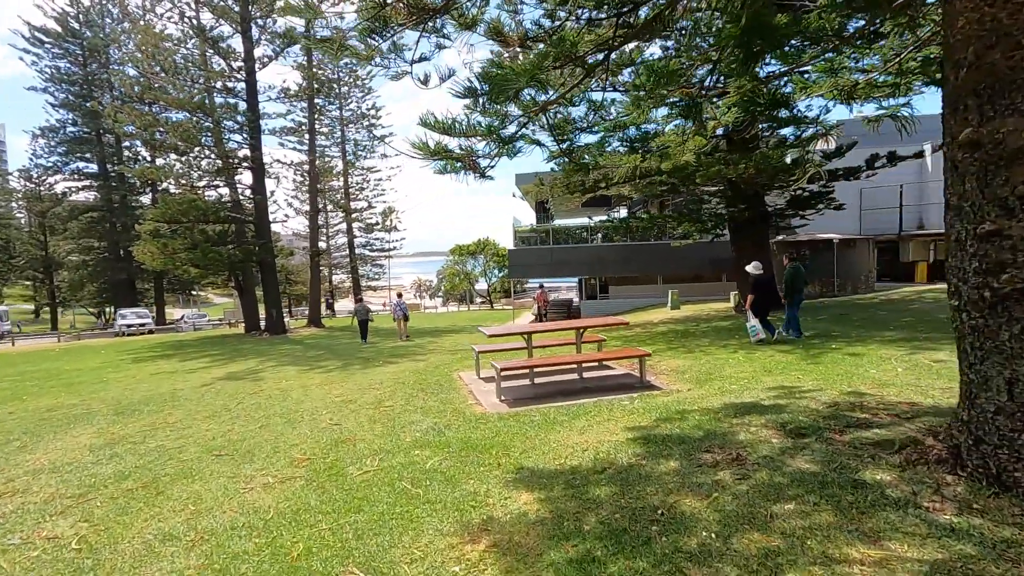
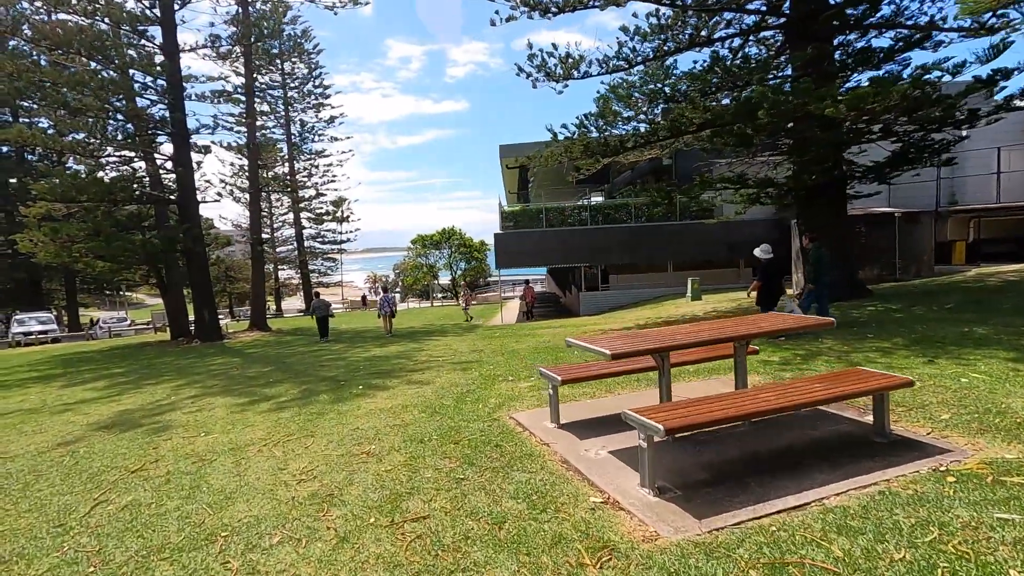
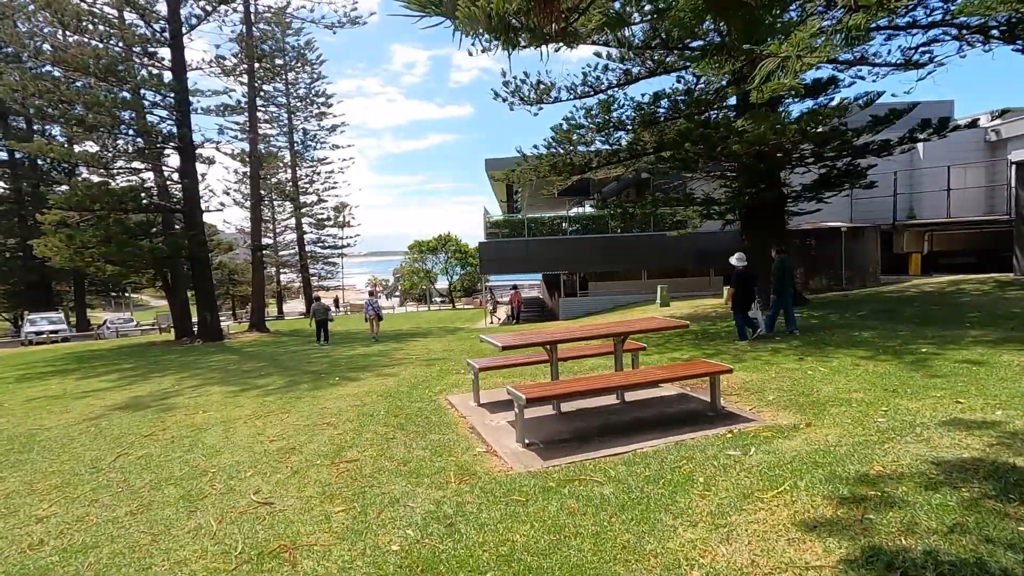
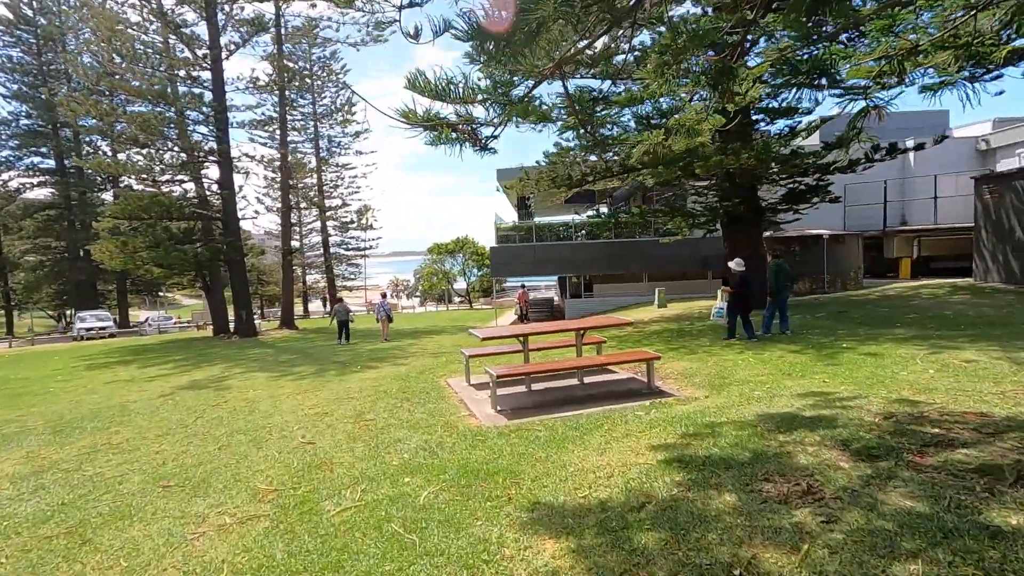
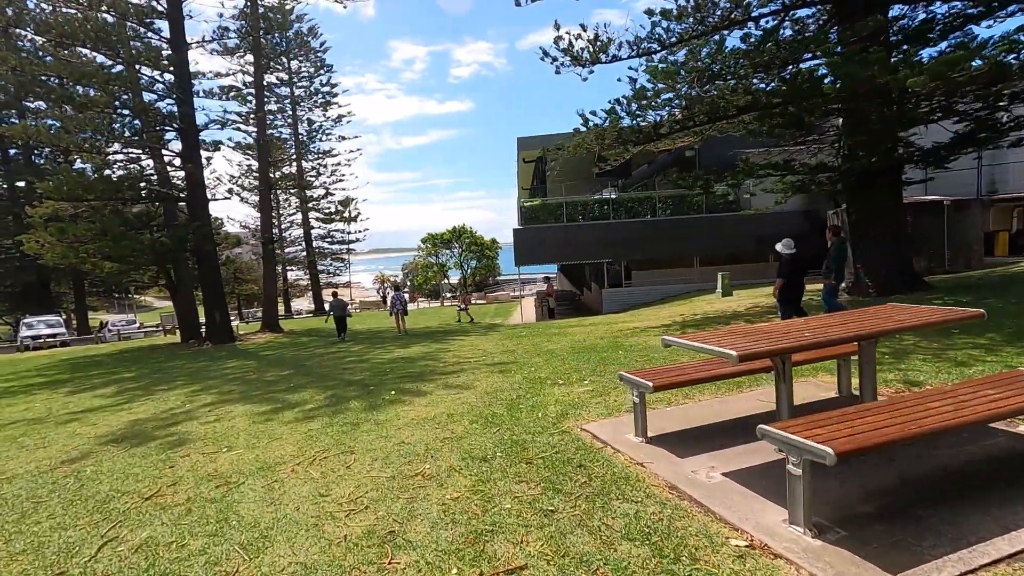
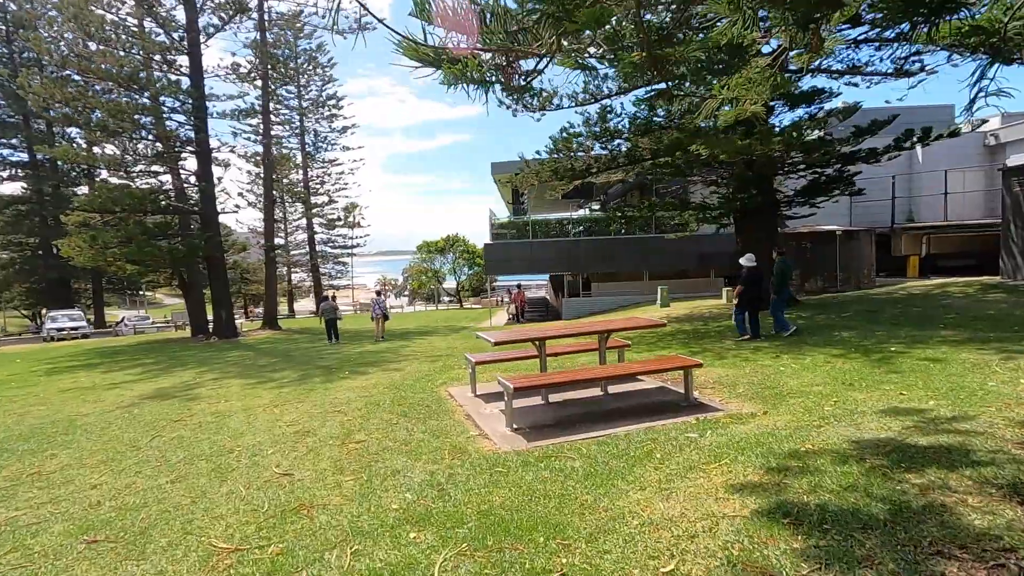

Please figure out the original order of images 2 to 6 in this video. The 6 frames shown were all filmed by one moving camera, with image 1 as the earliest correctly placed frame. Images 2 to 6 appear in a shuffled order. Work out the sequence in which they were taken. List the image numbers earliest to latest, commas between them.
4, 6, 3, 2, 5
